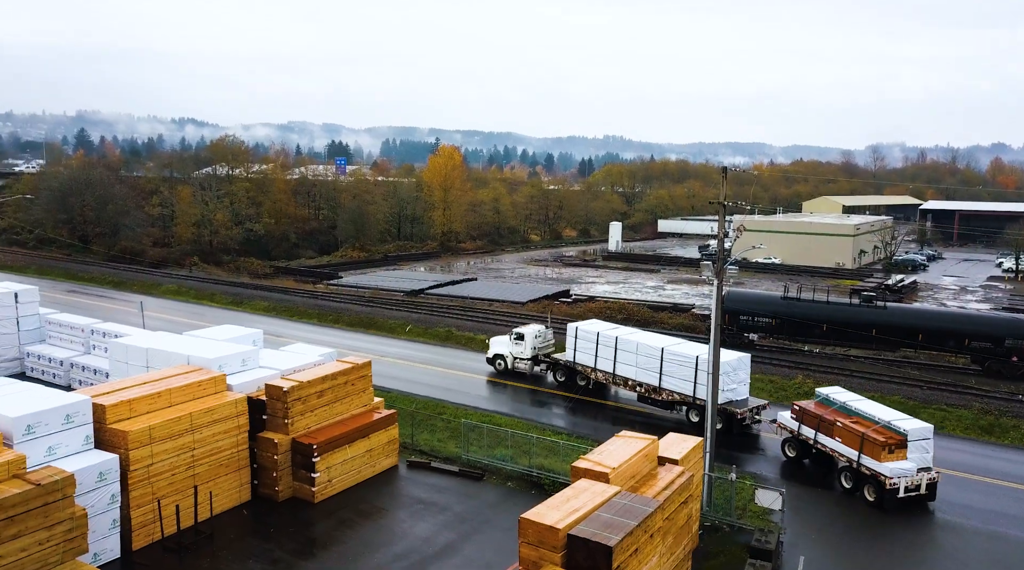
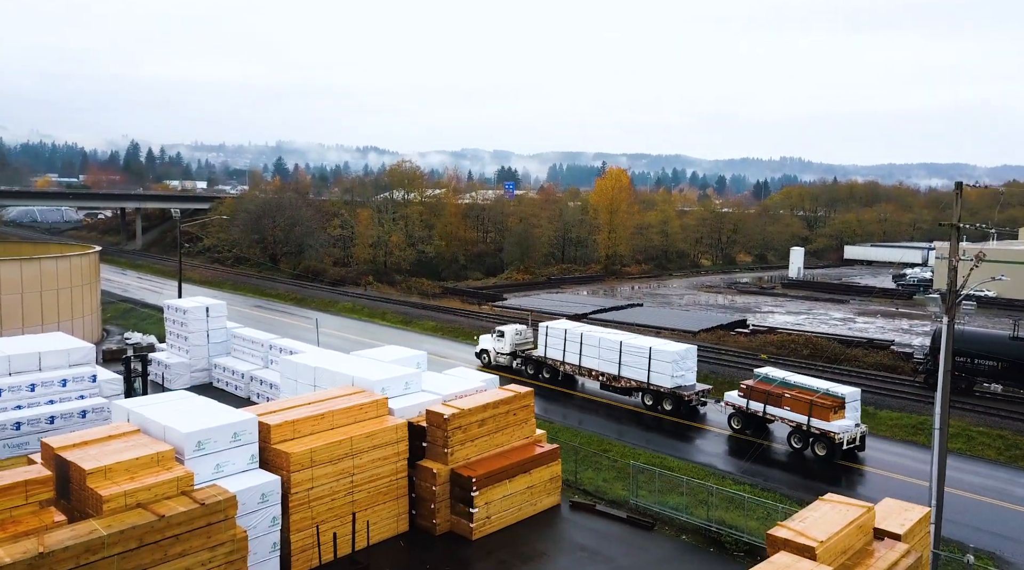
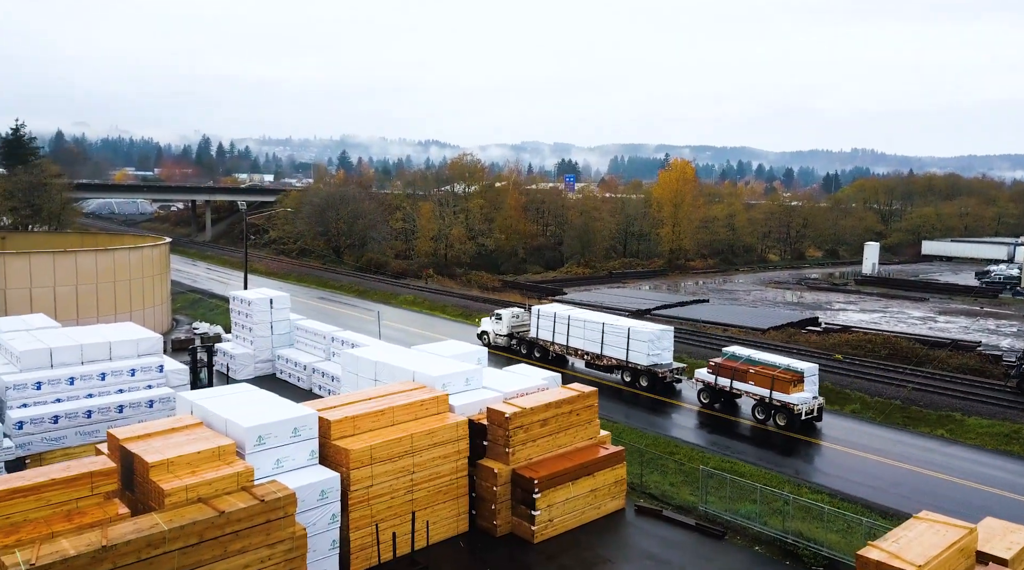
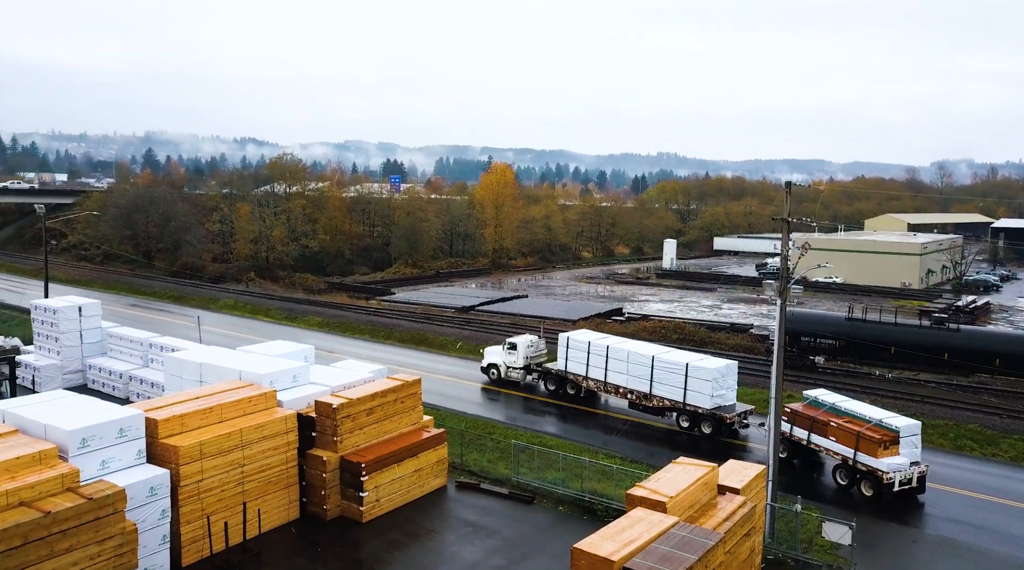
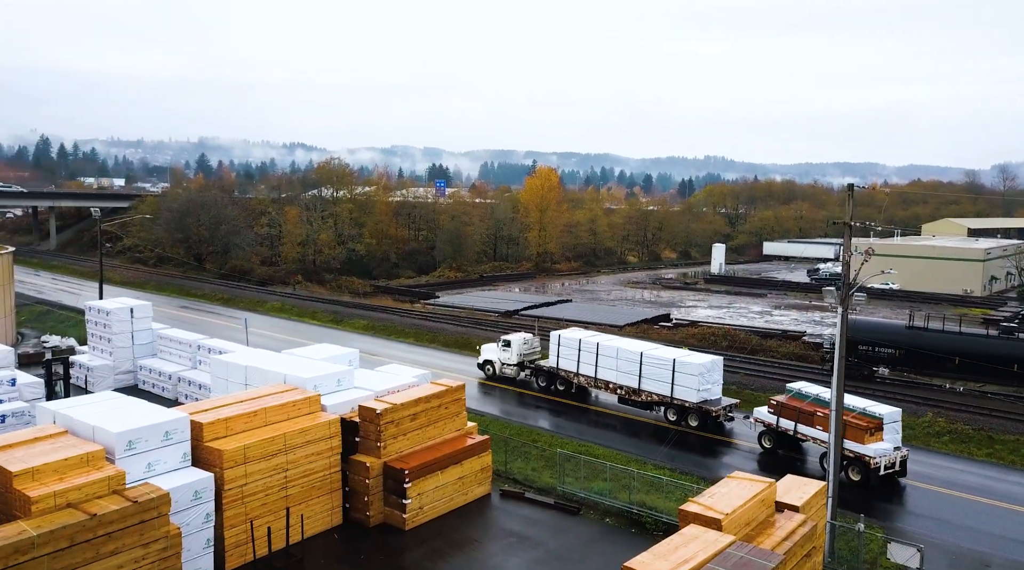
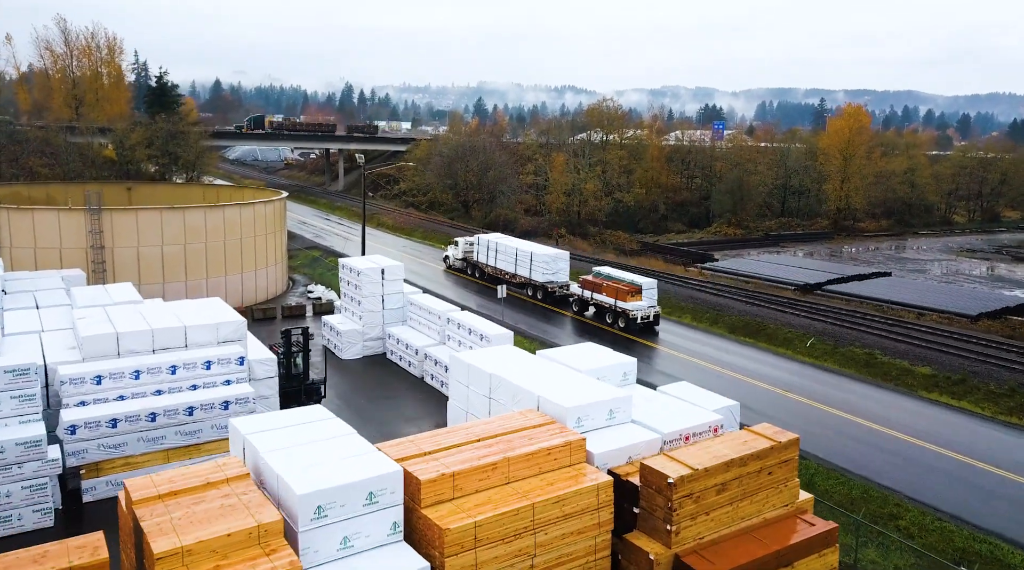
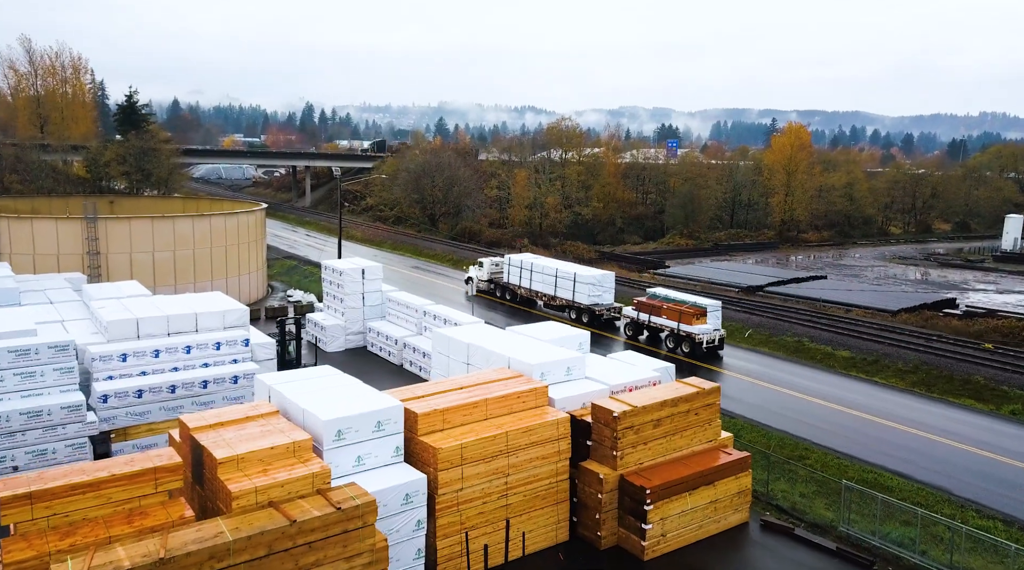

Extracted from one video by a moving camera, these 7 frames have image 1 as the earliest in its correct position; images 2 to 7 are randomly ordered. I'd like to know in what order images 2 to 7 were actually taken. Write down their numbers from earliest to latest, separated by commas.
4, 5, 2, 3, 7, 6
